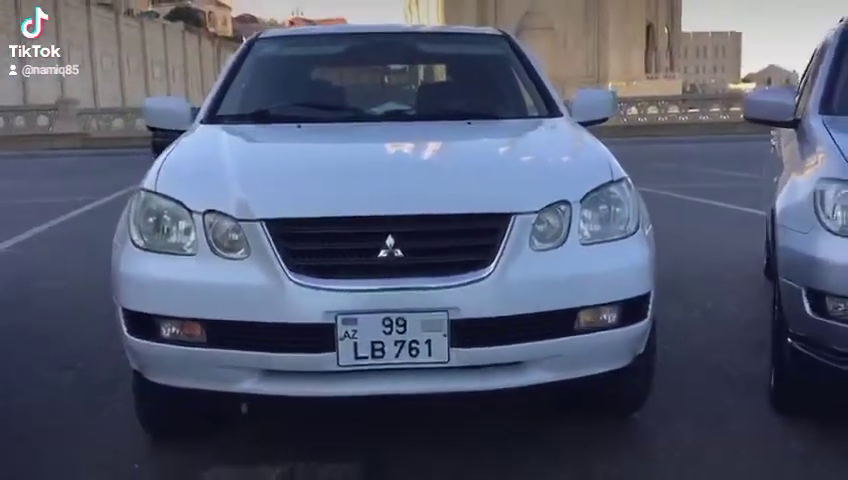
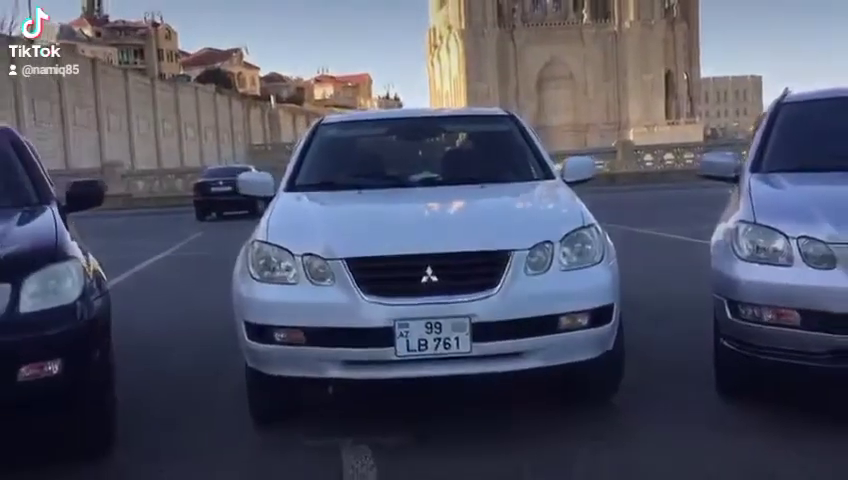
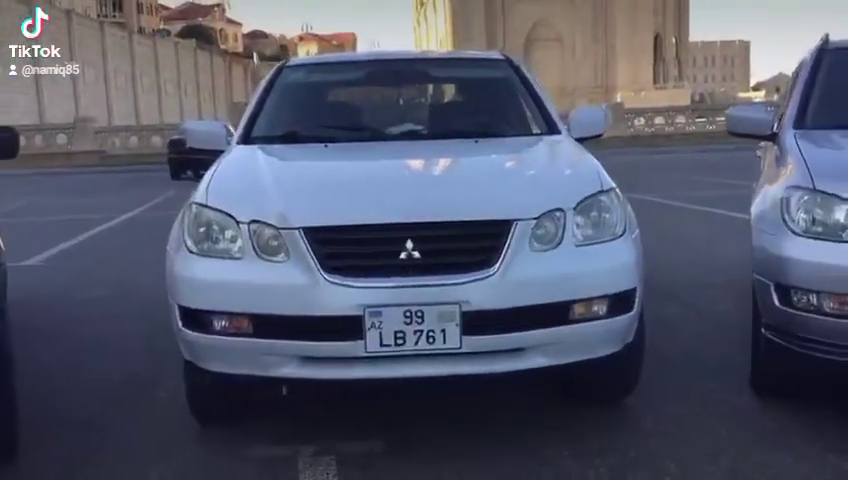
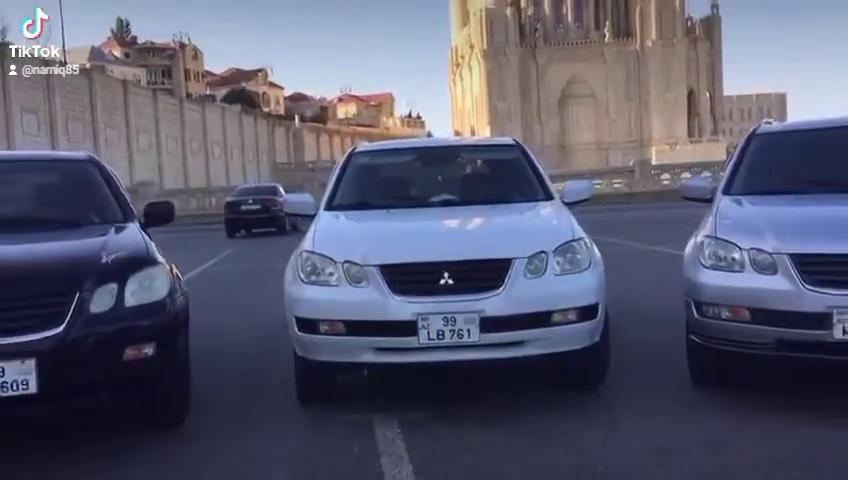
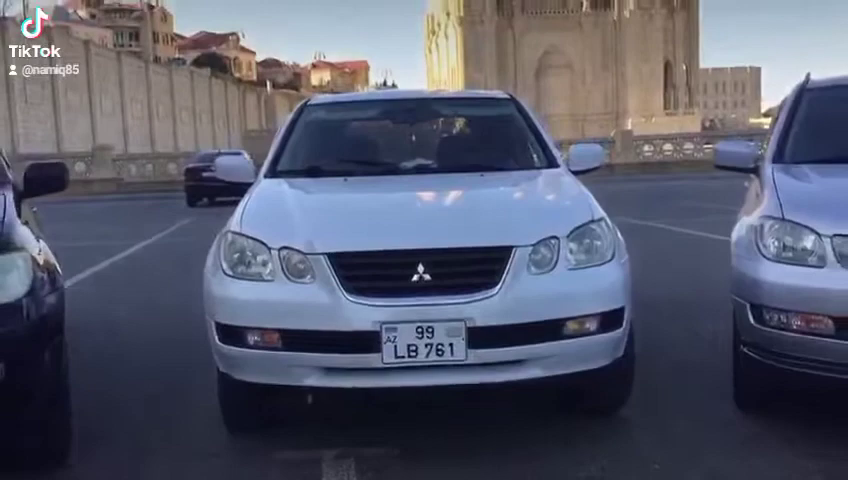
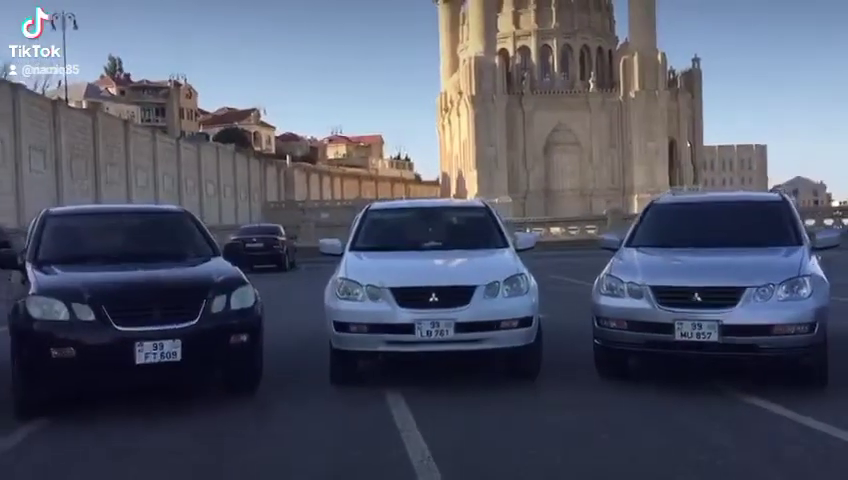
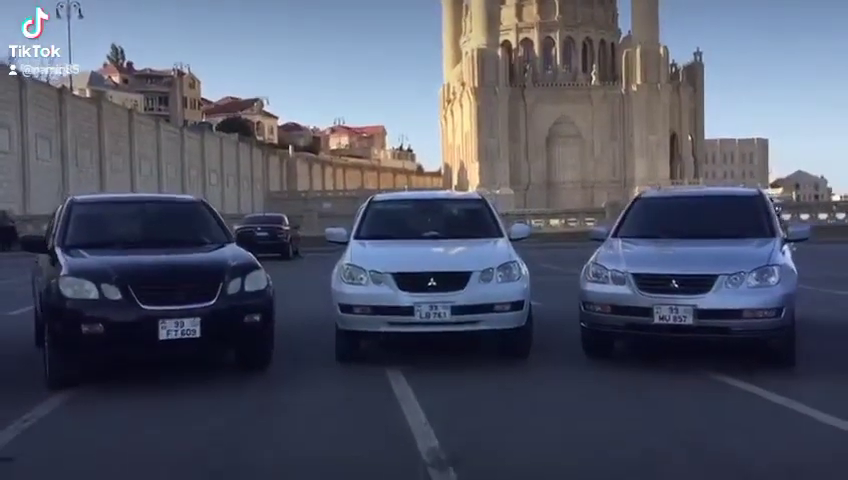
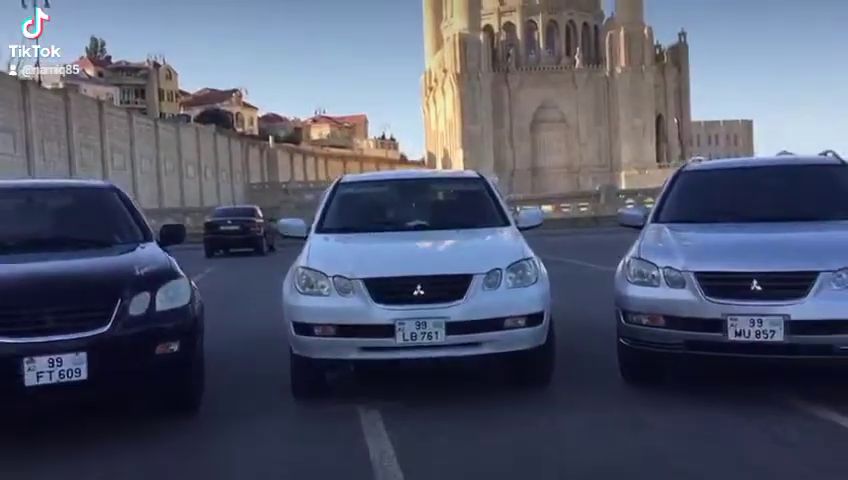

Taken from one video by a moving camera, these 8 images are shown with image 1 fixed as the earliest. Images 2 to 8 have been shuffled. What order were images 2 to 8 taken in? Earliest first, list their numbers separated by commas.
3, 5, 2, 4, 8, 6, 7
